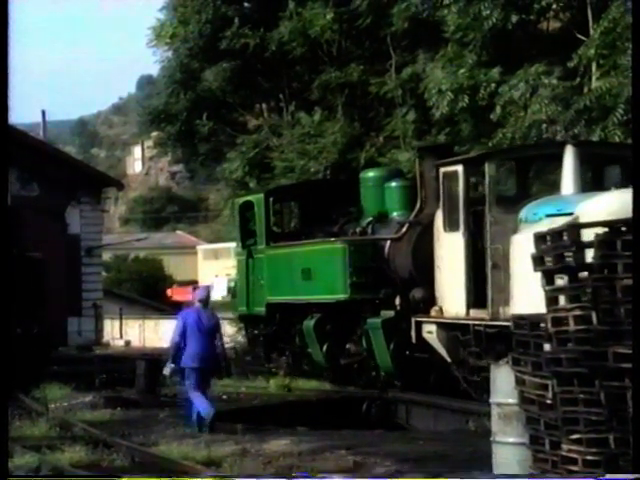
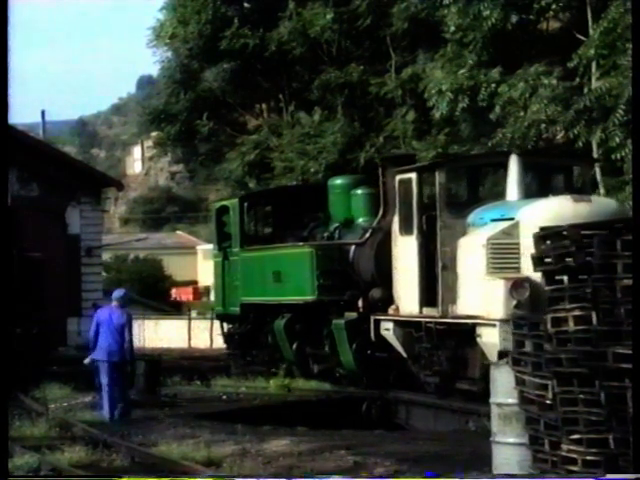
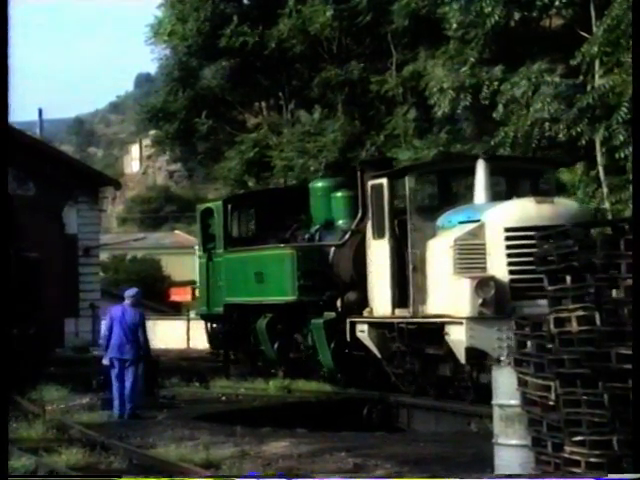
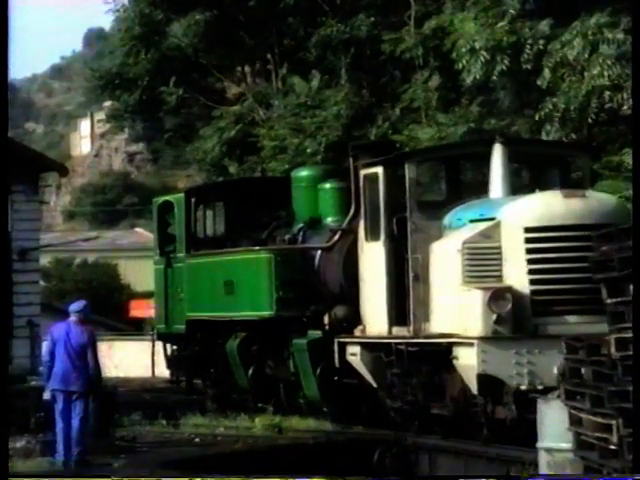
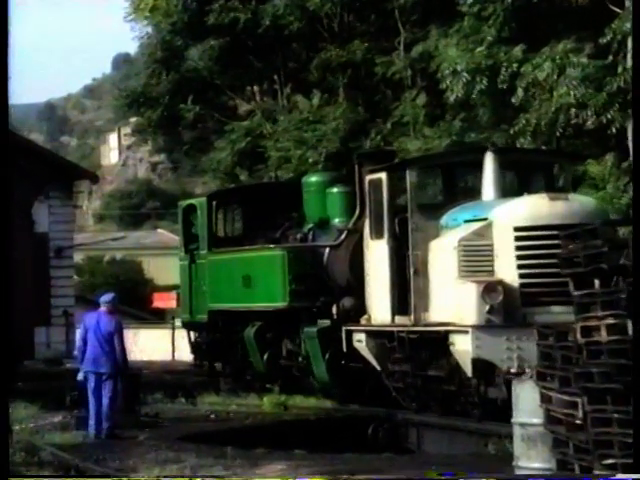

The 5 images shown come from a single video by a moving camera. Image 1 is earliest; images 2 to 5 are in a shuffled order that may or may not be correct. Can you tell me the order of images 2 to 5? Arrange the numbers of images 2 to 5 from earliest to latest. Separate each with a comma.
2, 3, 5, 4
